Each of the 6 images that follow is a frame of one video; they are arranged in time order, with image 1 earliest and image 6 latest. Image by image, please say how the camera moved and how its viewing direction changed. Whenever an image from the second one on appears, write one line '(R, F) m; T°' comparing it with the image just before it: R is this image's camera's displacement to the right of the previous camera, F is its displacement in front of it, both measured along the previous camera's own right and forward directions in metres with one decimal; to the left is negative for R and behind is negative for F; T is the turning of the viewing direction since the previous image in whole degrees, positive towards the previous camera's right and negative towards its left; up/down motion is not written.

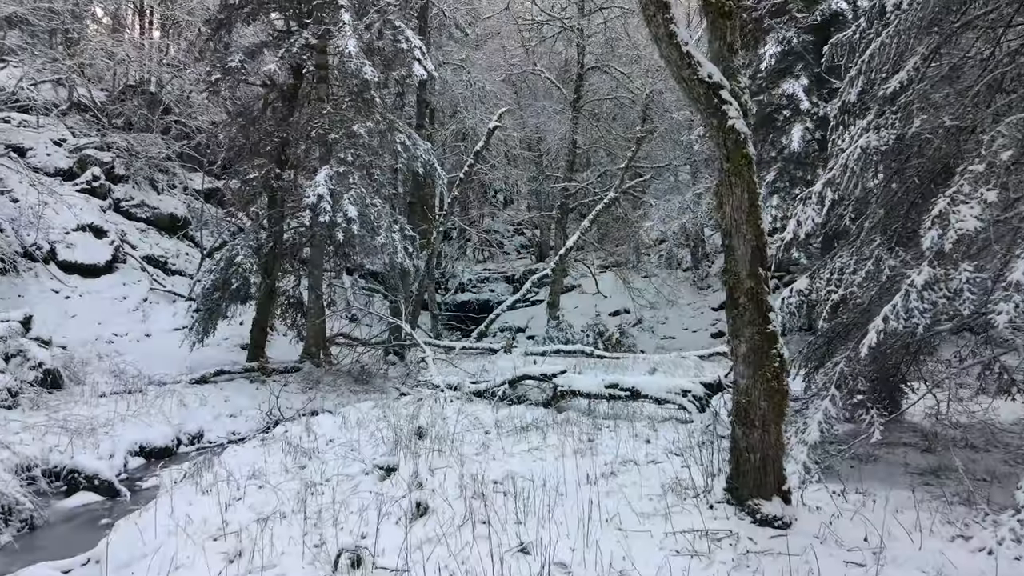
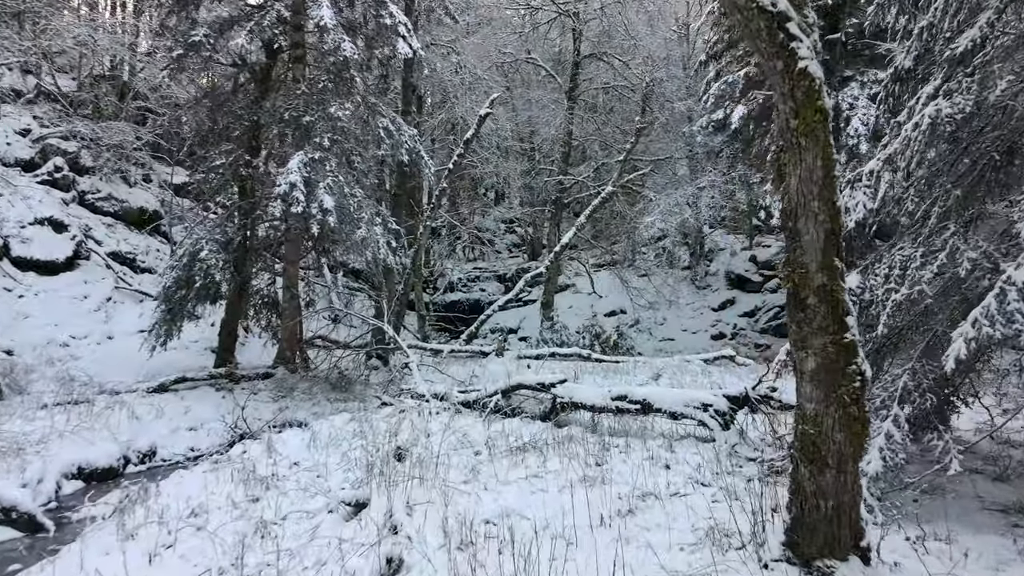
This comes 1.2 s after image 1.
(0.0, +1.1) m; +1°
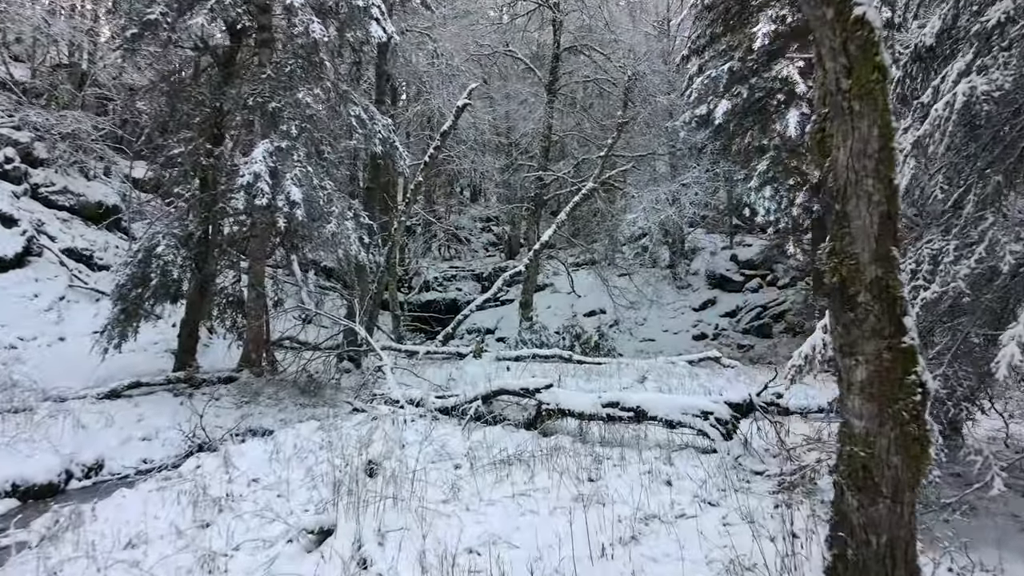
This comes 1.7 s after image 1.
(-0.1, +0.6) m; +2°
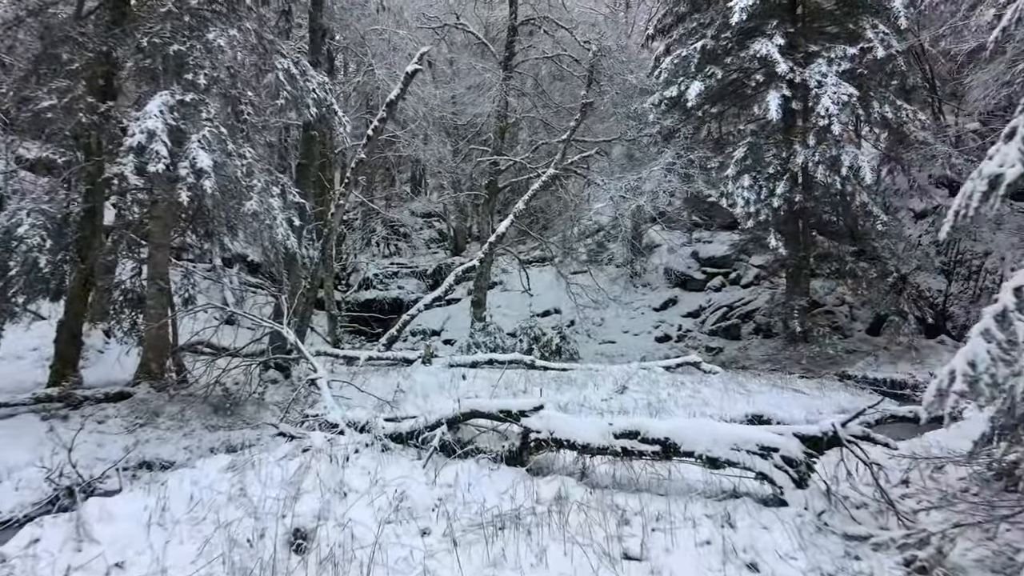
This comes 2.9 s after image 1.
(-0.3, +1.9) m; +5°
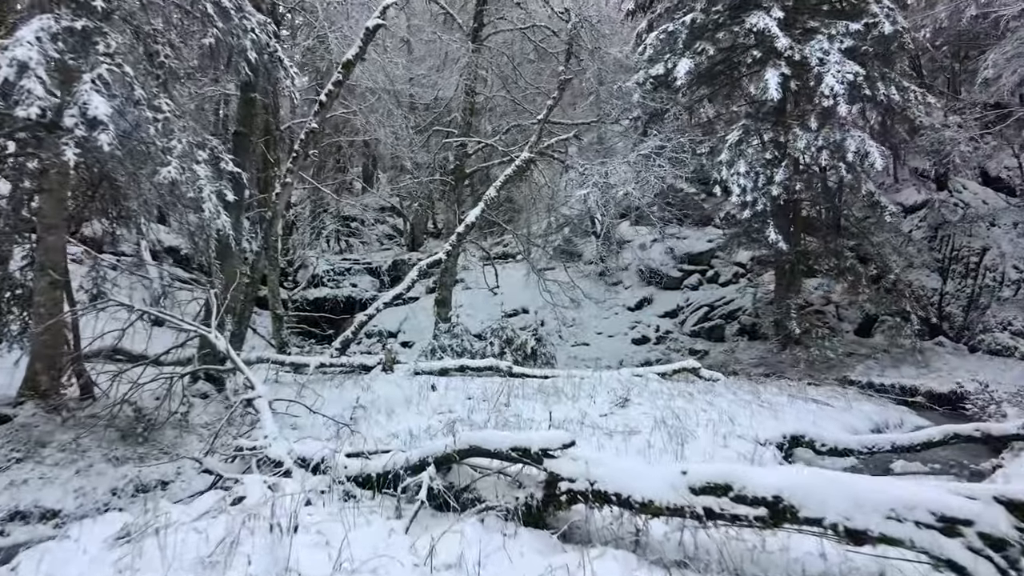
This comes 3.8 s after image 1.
(-0.4, +1.8) m; +4°
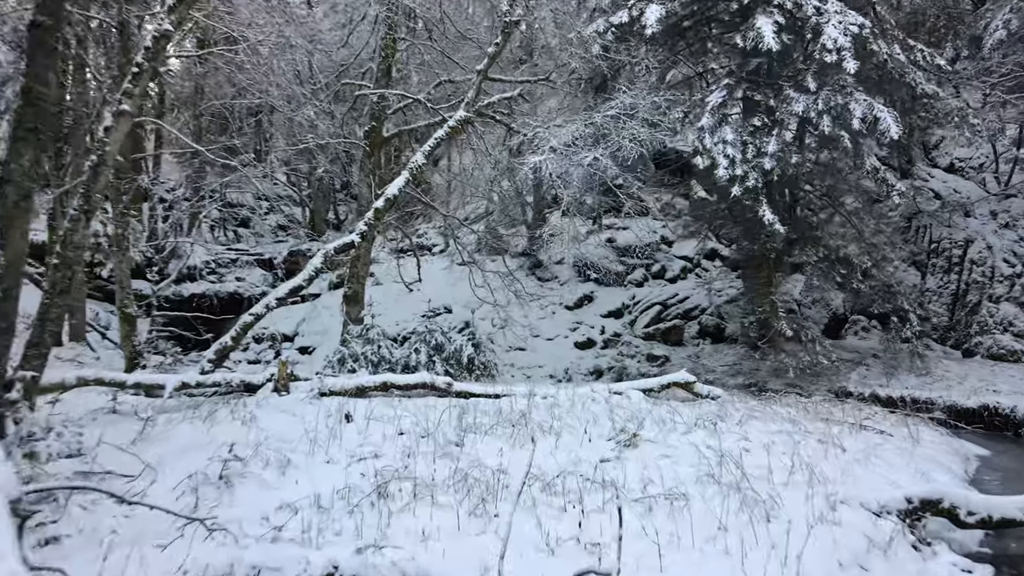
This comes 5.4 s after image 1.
(-0.5, +3.1) m; +8°
